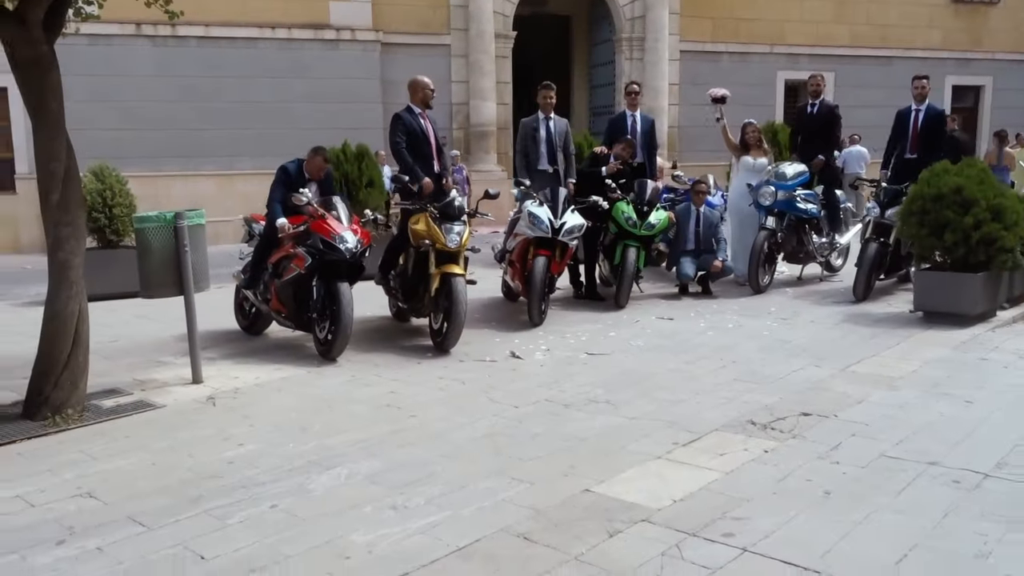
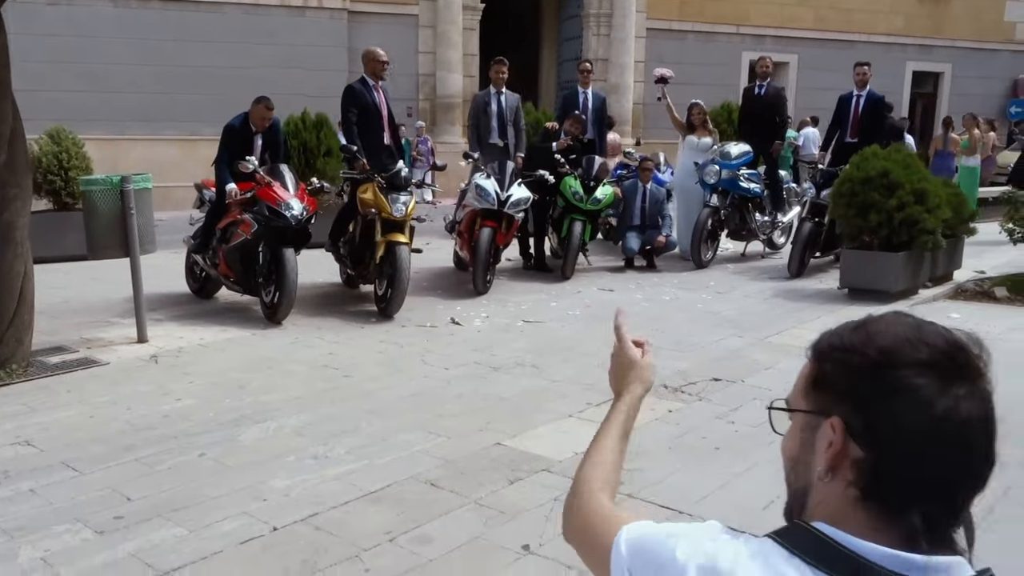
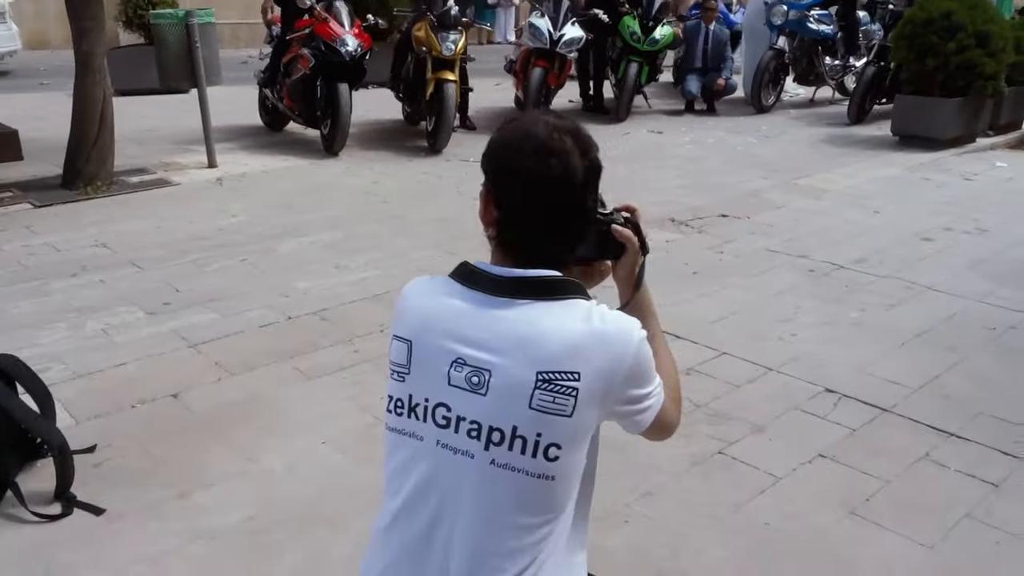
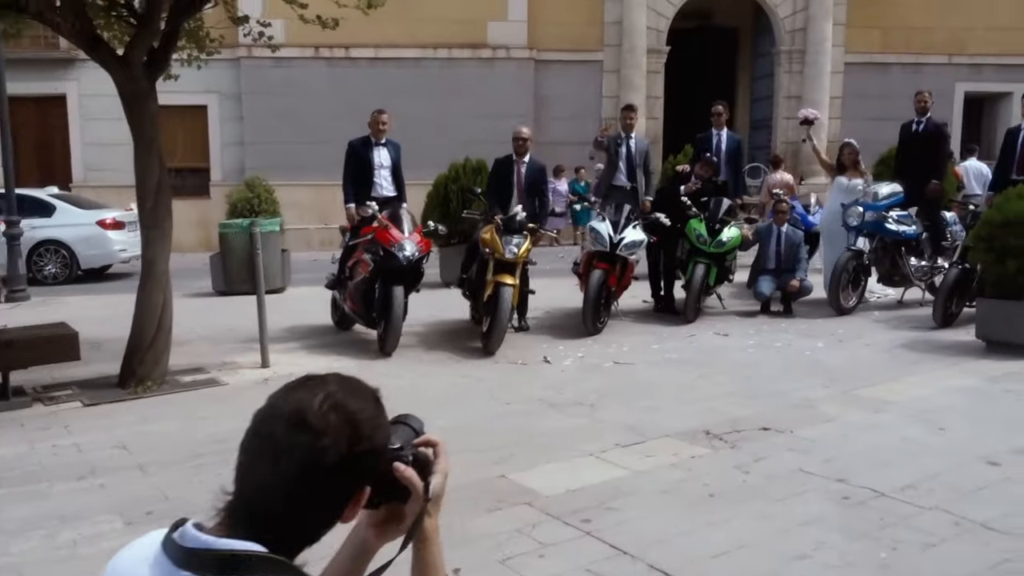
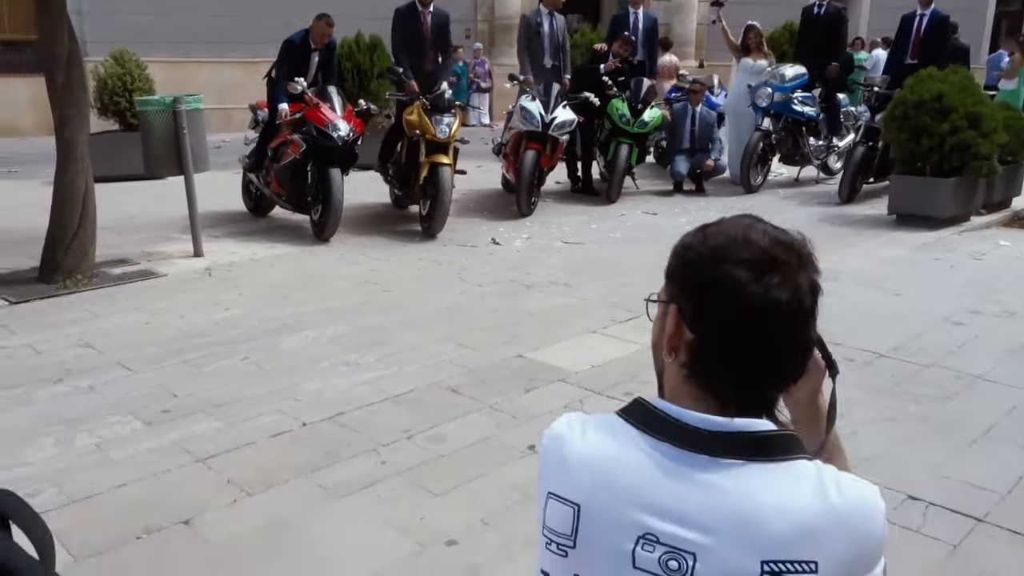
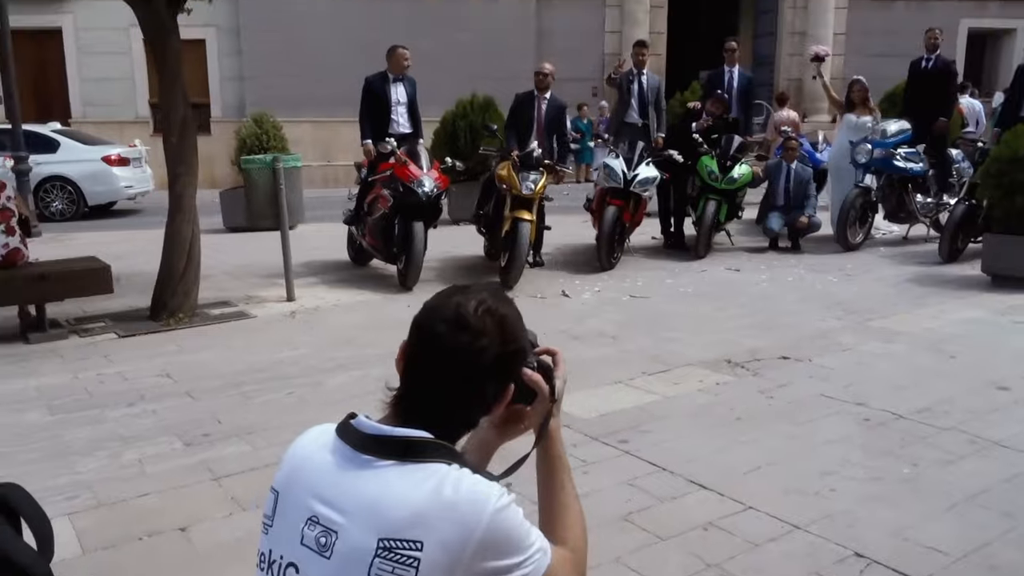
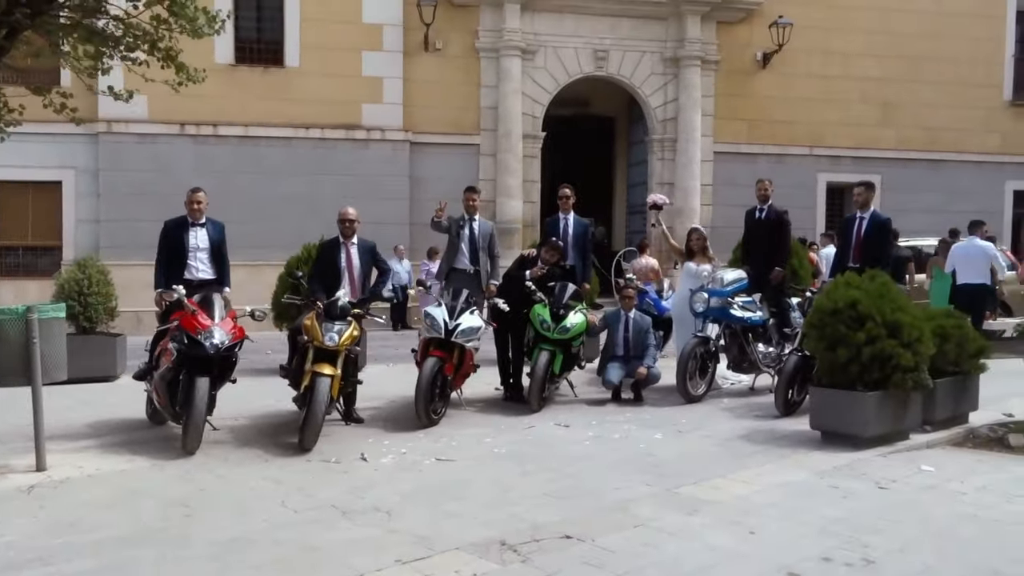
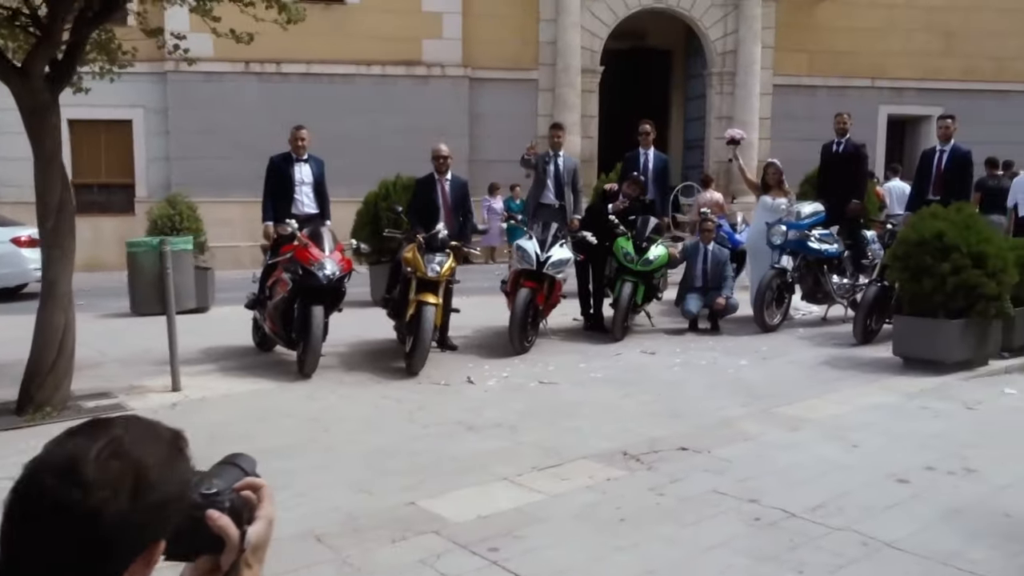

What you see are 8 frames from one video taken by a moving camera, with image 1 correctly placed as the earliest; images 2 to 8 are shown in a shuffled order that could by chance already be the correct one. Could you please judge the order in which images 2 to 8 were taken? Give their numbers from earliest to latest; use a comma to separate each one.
2, 5, 3, 6, 4, 8, 7
